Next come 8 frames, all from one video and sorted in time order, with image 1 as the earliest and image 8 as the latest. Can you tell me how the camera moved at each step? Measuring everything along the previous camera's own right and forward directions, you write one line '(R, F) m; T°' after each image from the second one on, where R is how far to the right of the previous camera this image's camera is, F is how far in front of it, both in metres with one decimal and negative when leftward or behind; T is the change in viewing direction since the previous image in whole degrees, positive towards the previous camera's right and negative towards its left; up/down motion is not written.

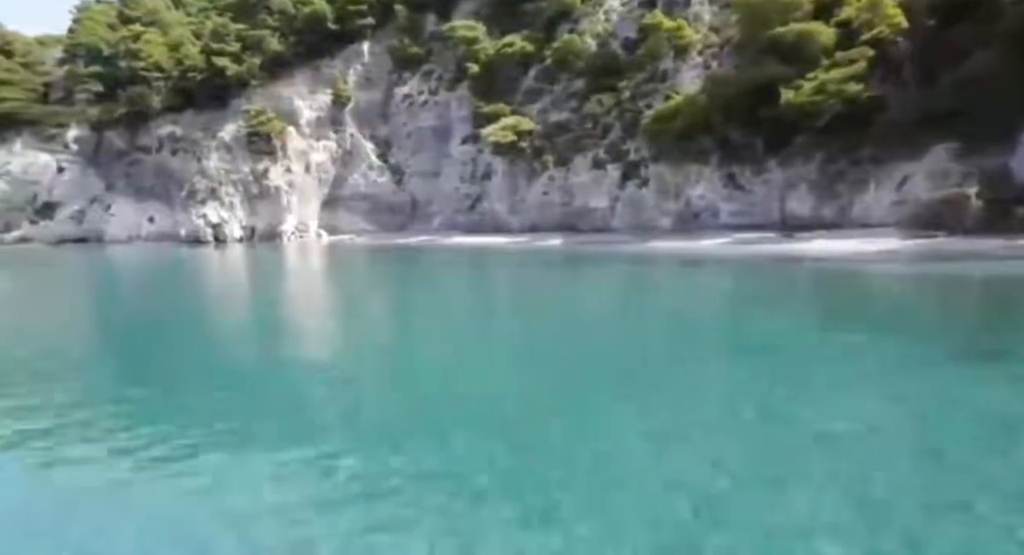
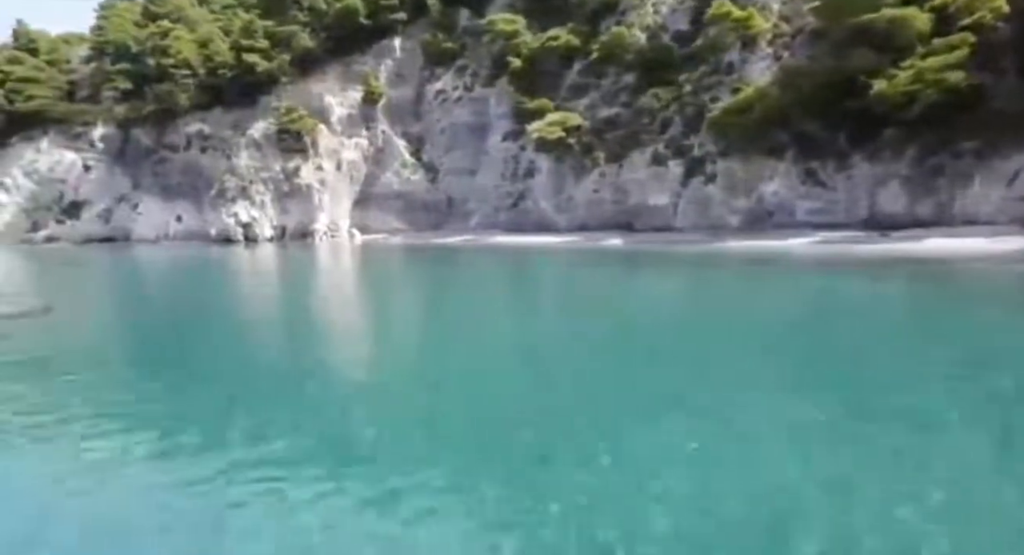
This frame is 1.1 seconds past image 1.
(-1.8, +1.2) m; -1°
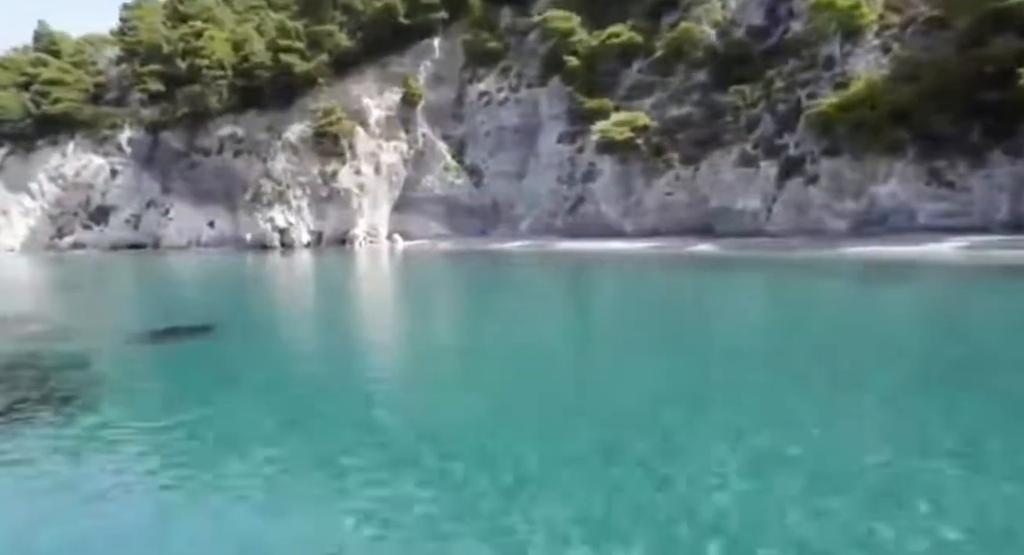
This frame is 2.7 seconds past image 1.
(-2.8, +1.8) m; 0°
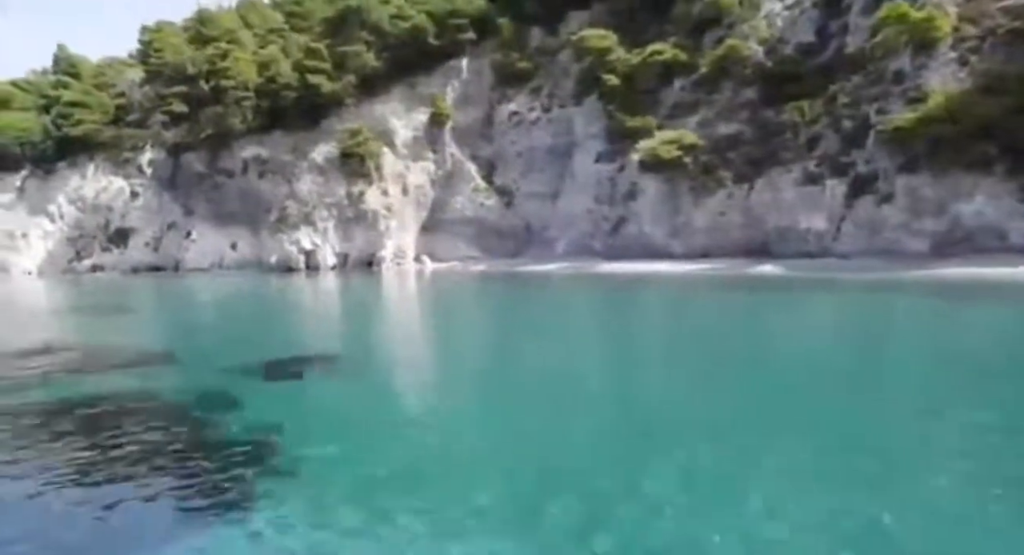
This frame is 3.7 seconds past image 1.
(-1.9, +1.1) m; 0°
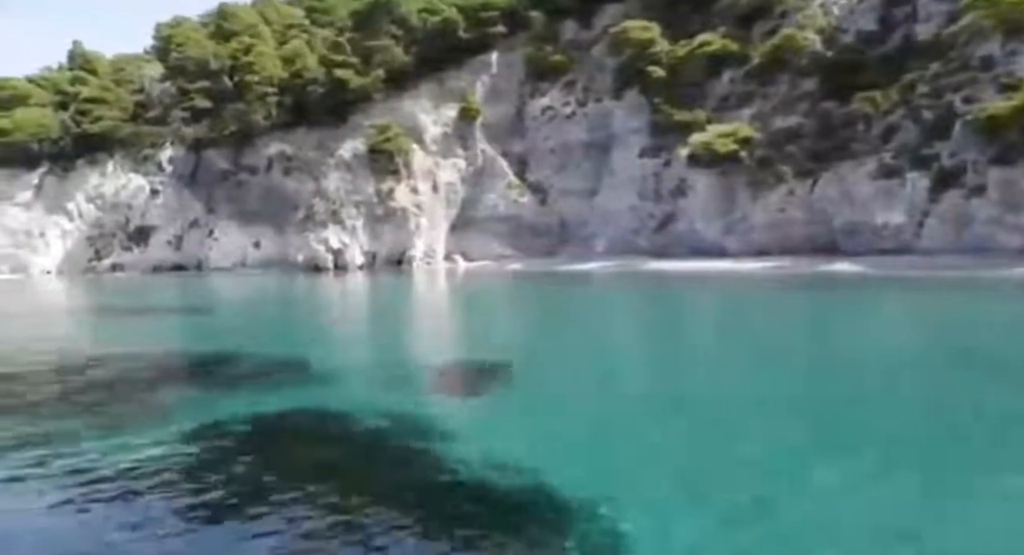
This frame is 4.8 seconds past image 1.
(-2.0, +1.3) m; 0°
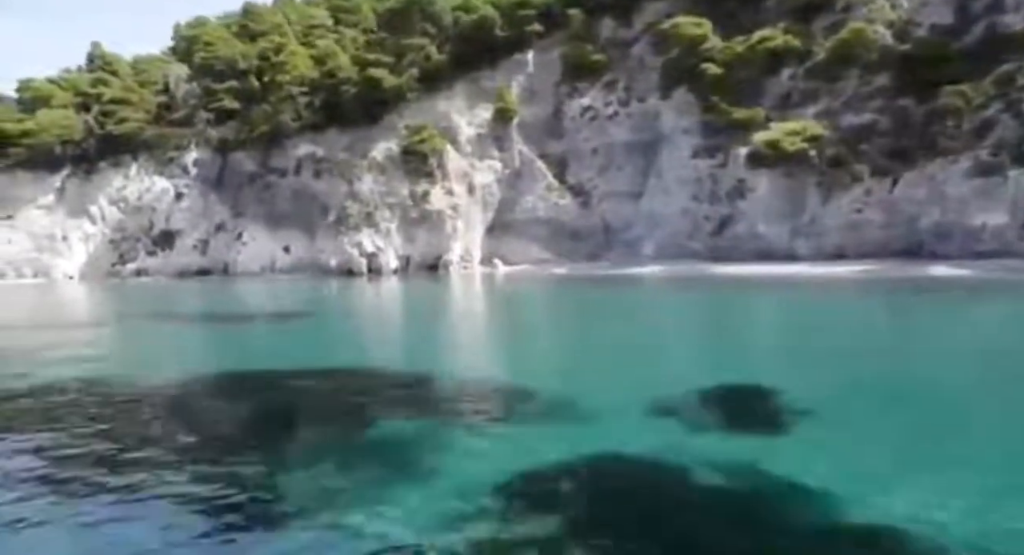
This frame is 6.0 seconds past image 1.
(-2.3, +1.4) m; 0°
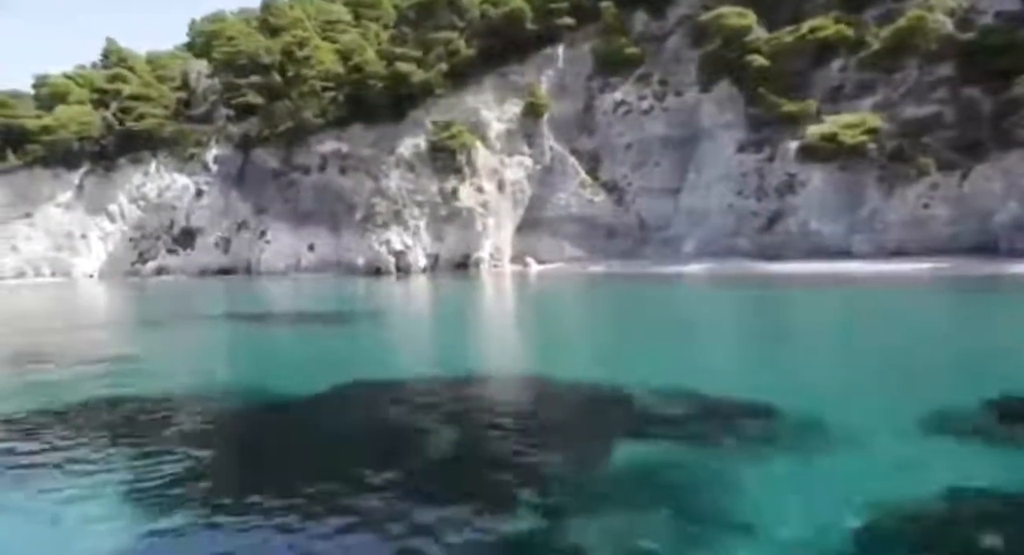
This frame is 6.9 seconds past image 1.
(-1.8, +1.1) m; 0°
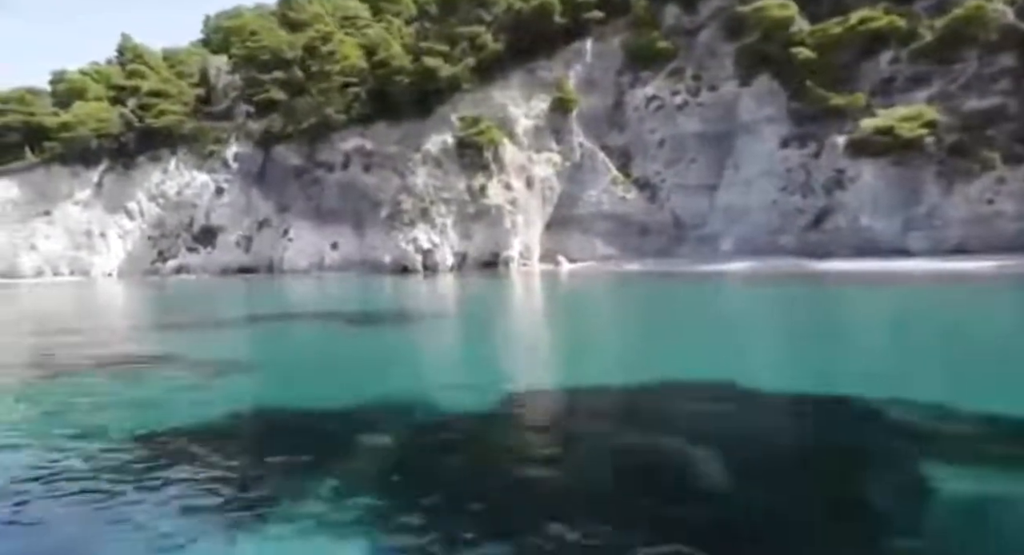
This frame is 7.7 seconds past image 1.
(-1.6, +1.0) m; 0°
